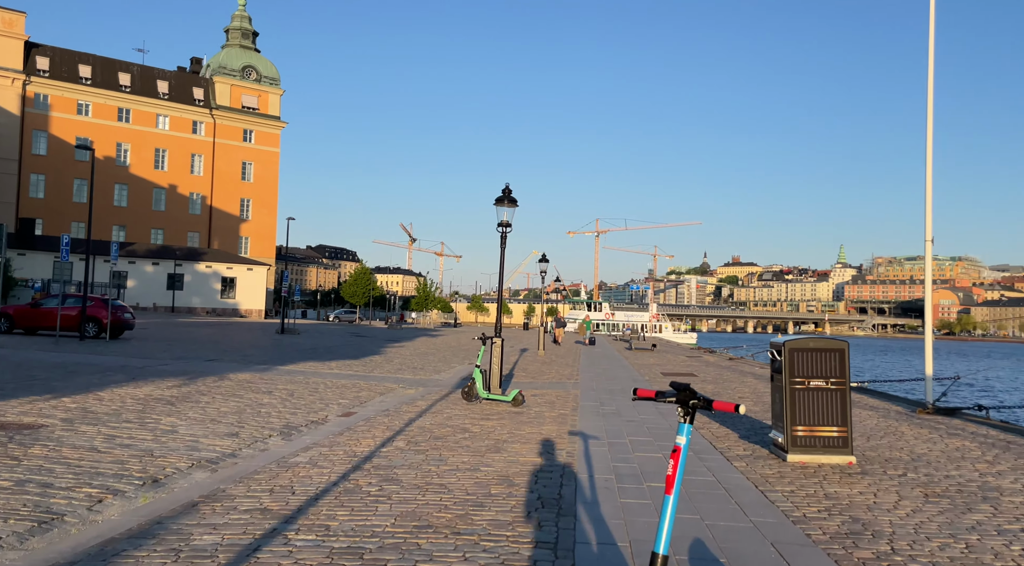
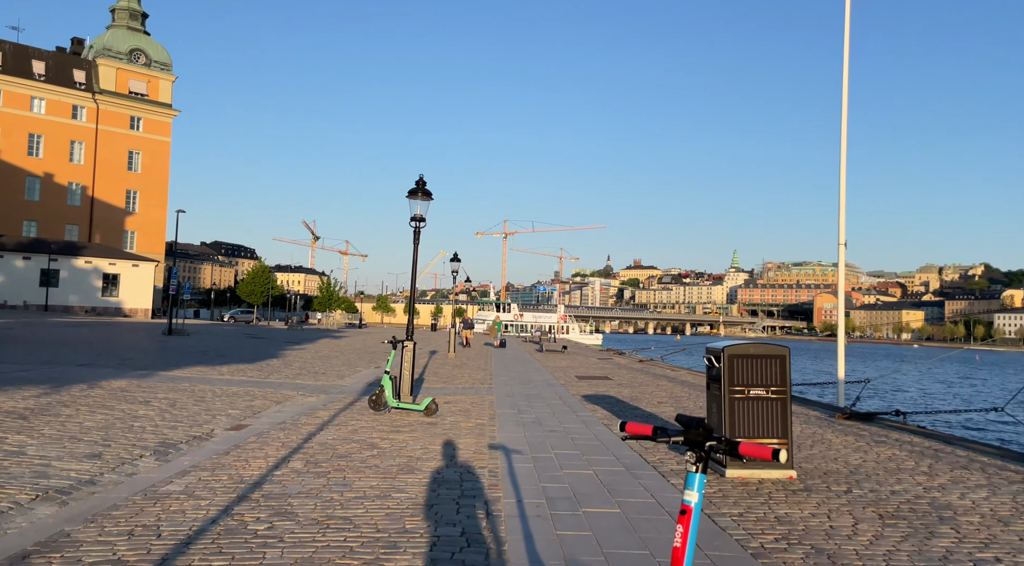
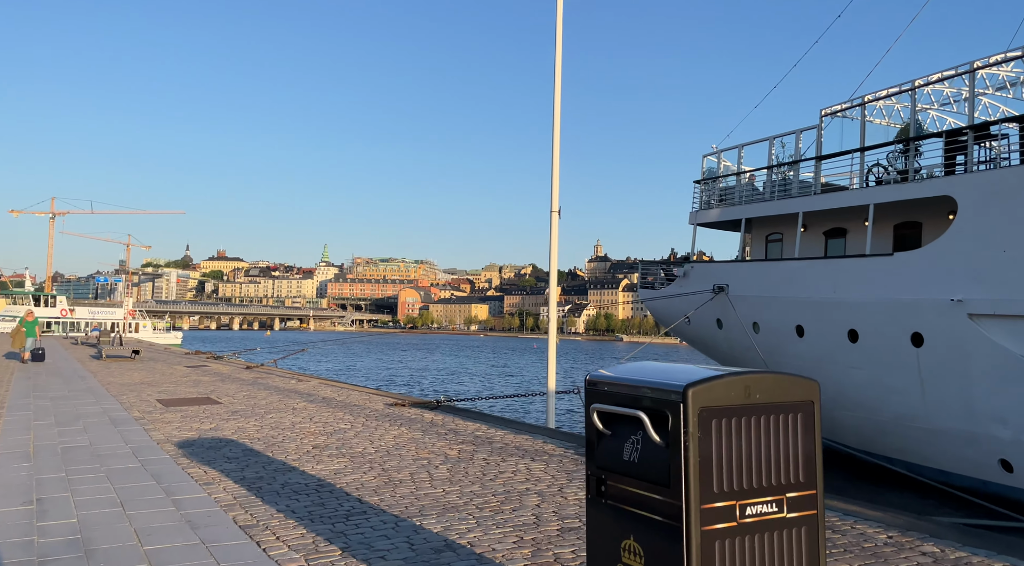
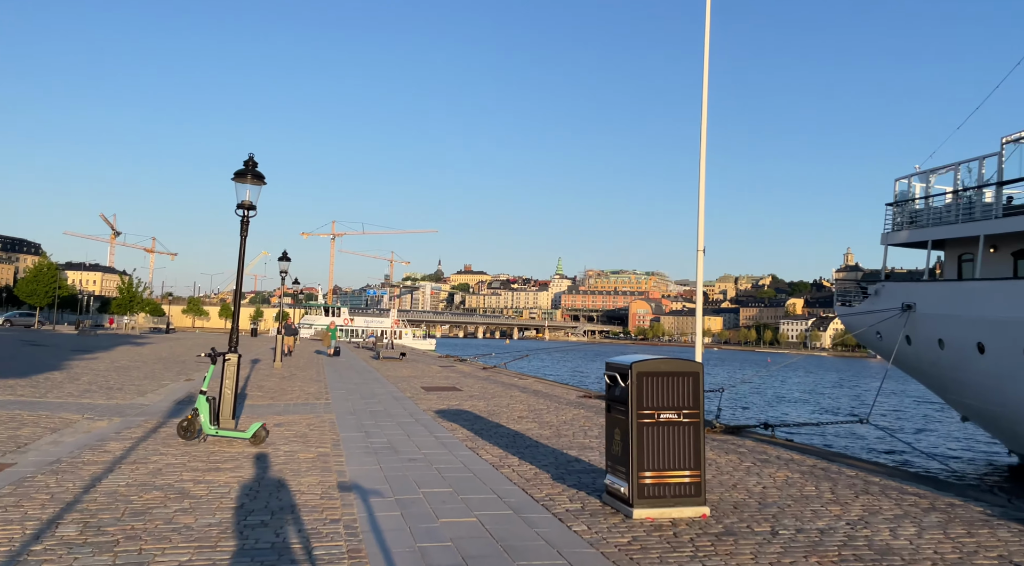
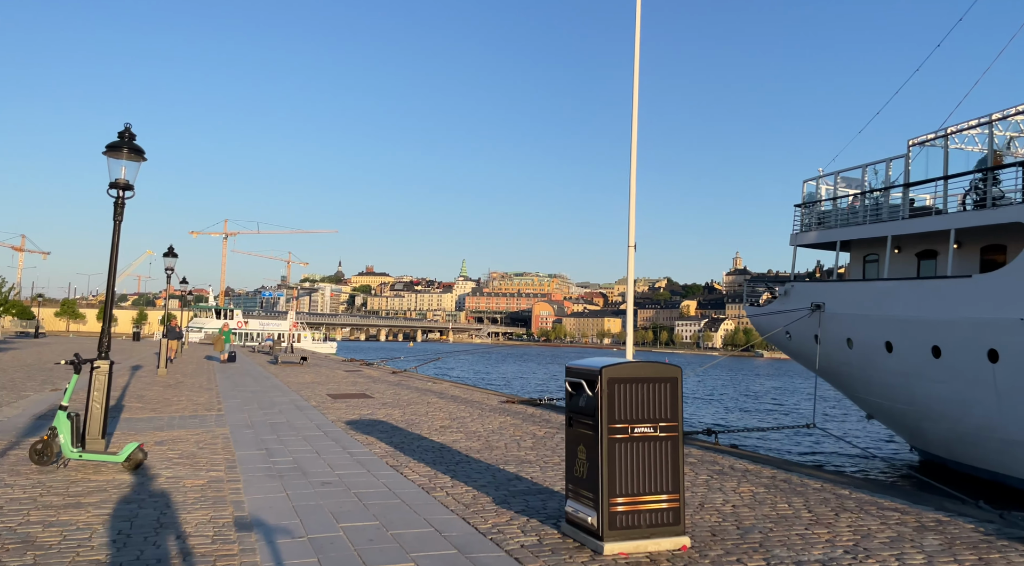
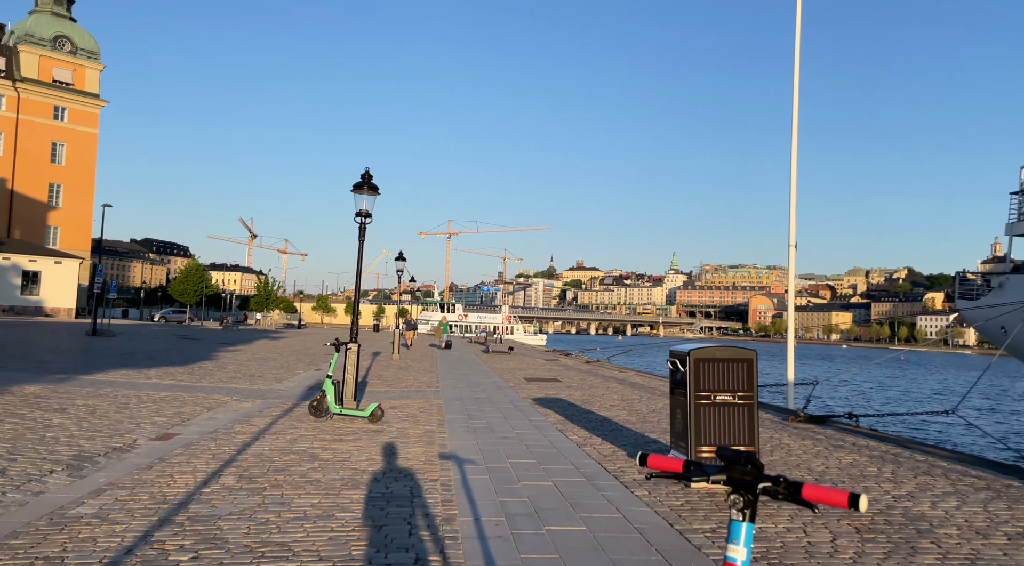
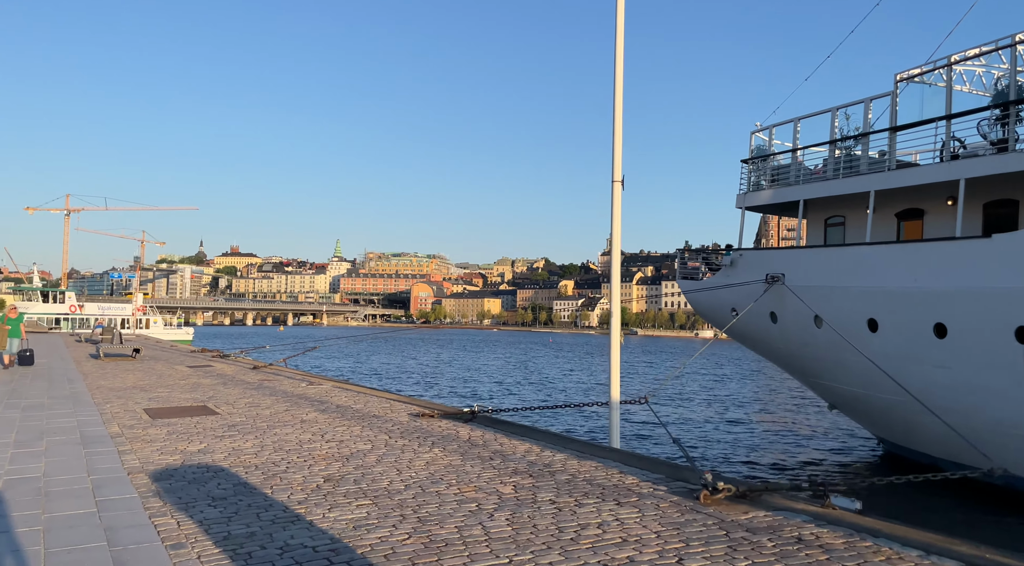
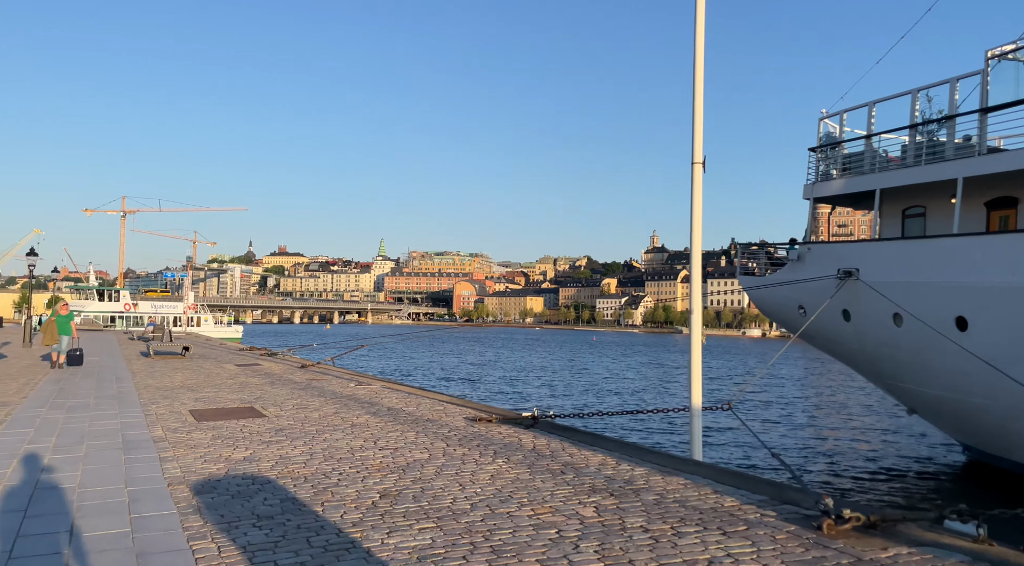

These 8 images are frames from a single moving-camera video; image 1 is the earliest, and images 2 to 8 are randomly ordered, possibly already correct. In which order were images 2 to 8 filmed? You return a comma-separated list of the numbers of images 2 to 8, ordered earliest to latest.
2, 6, 4, 5, 3, 7, 8
